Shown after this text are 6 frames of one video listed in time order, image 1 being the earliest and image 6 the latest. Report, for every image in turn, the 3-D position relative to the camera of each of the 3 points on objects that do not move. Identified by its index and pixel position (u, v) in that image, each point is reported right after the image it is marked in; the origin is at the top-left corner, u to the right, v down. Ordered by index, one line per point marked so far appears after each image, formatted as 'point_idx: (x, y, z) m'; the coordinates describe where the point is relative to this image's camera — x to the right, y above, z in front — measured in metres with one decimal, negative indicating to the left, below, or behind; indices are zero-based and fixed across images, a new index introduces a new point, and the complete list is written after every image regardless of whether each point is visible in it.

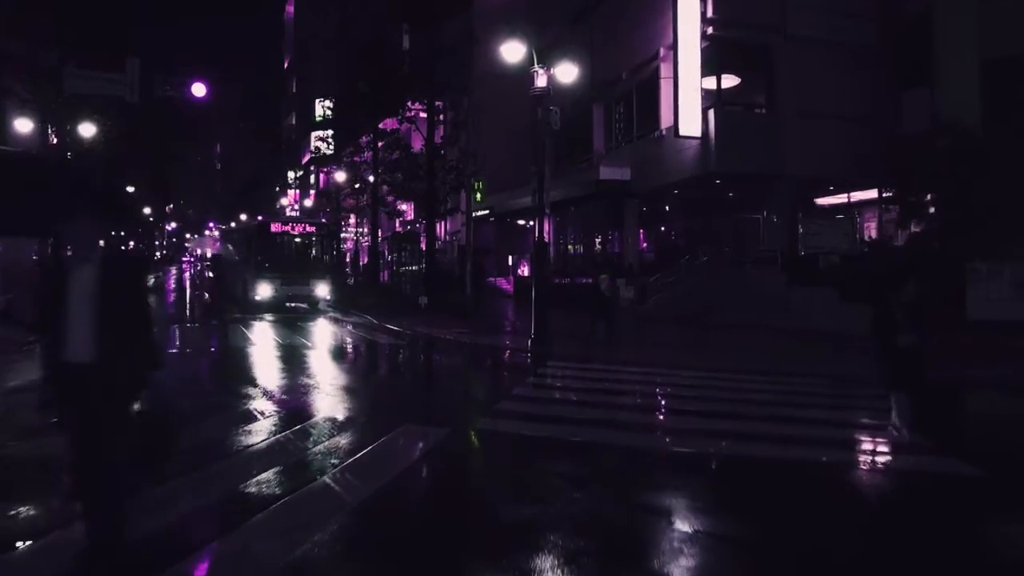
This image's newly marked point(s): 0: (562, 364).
0: (+1.0, -1.6, +17.0) m
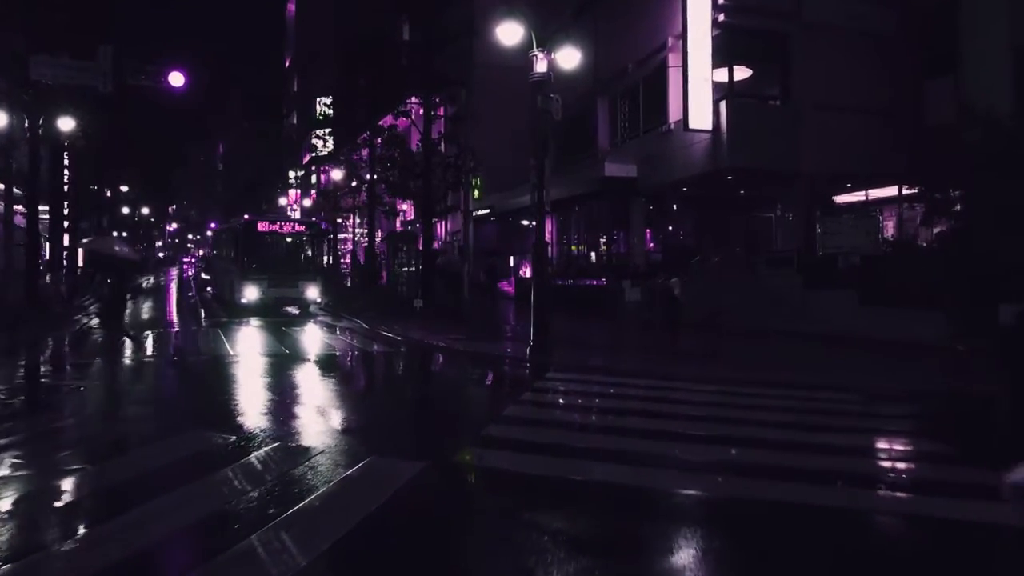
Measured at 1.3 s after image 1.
0: (+1.0, -1.7, +15.7) m
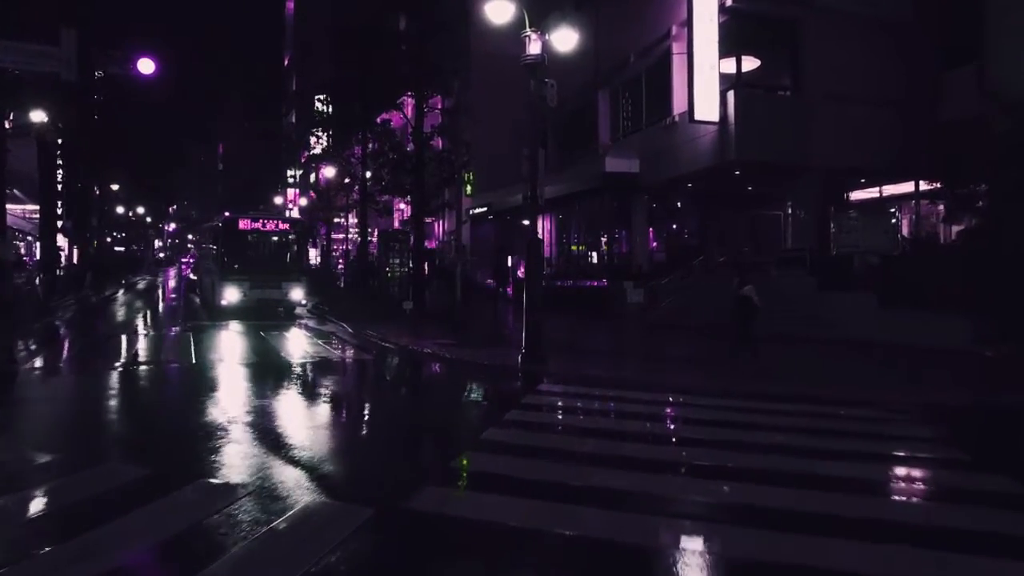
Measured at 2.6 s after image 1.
0: (+0.8, -1.7, +14.4) m
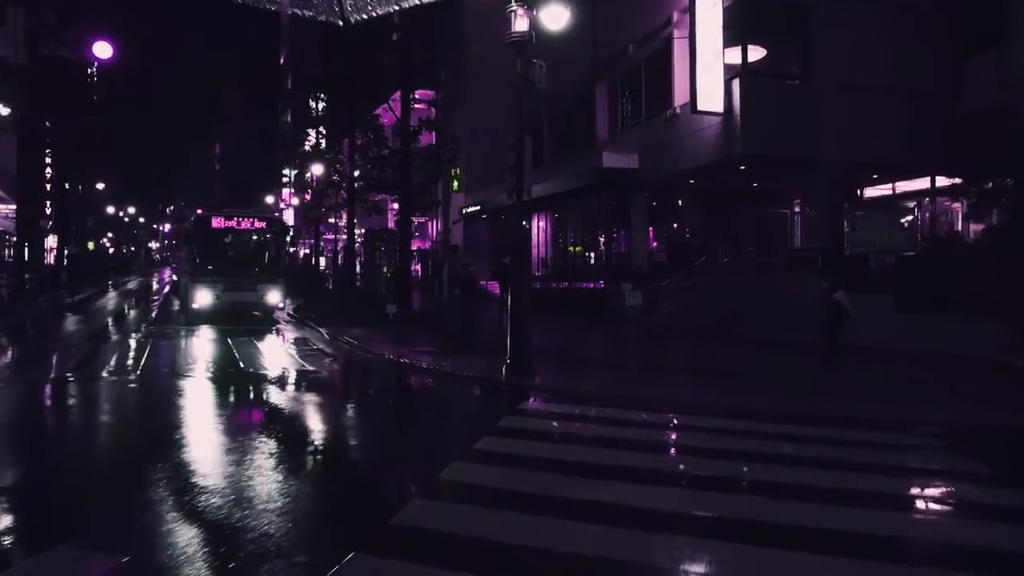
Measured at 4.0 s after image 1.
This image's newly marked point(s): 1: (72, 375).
0: (+0.6, -1.8, +13.1) m
1: (-8.9, -1.8, +16.9) m
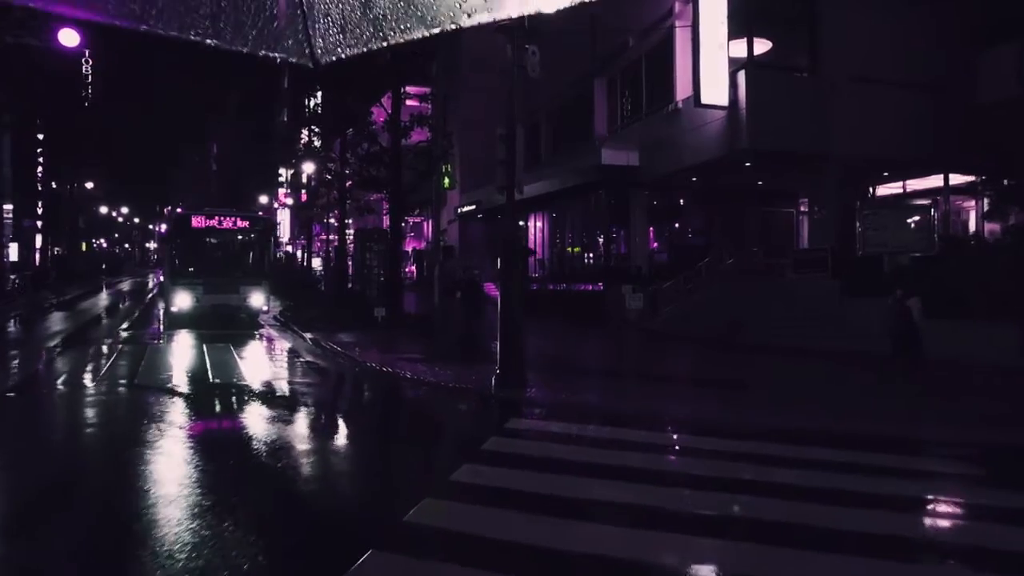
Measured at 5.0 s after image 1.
0: (+0.4, -1.8, +12.1) m
1: (-9.1, -1.8, +15.9) m
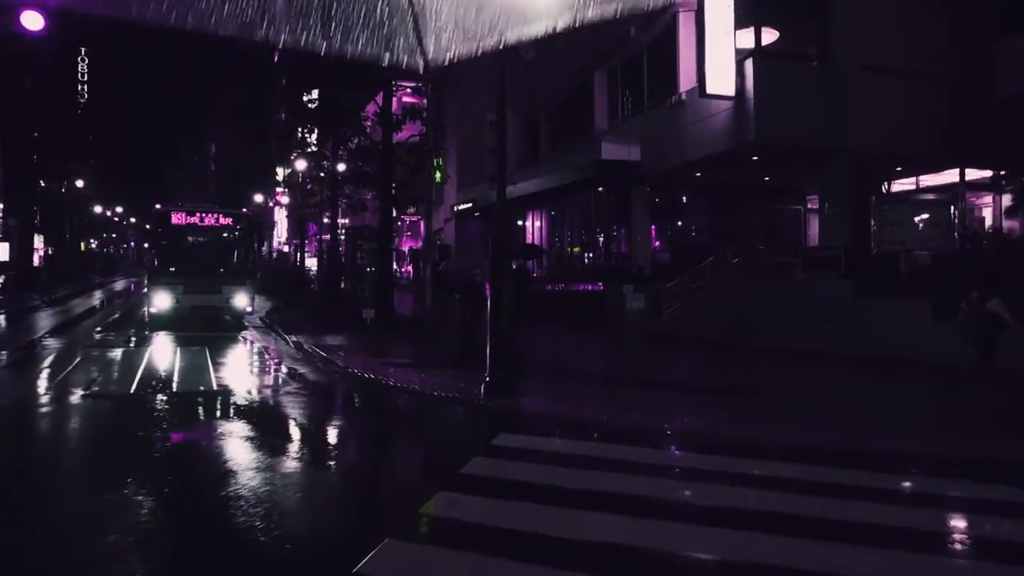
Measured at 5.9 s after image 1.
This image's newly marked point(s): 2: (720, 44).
0: (+0.3, -1.8, +11.2) m
1: (-9.2, -1.8, +14.9) m
2: (+4.5, +5.4, +18.3) m
